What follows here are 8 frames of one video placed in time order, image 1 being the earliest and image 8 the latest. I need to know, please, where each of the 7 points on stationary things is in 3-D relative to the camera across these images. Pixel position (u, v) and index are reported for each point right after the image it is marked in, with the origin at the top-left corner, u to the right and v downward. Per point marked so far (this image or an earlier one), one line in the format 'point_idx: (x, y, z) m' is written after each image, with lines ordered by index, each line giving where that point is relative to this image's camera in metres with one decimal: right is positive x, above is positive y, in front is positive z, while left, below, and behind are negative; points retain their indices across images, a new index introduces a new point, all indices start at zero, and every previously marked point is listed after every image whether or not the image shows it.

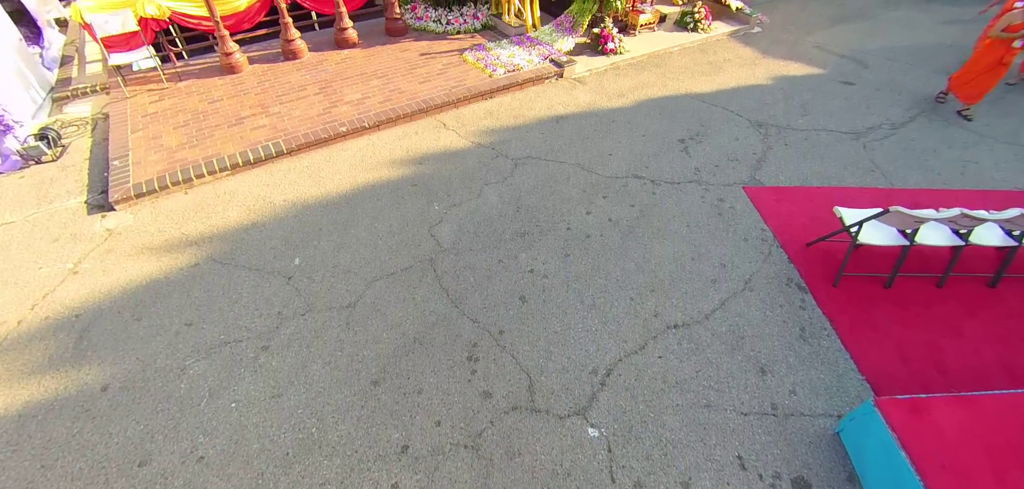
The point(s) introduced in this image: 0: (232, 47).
0: (-3.3, +2.3, +5.1) m
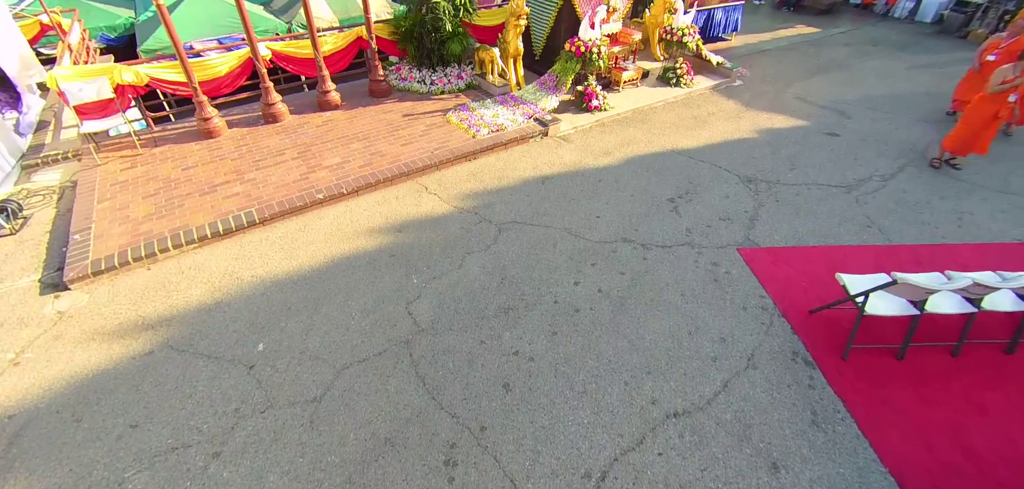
0: (-3.5, +1.5, +5.0) m
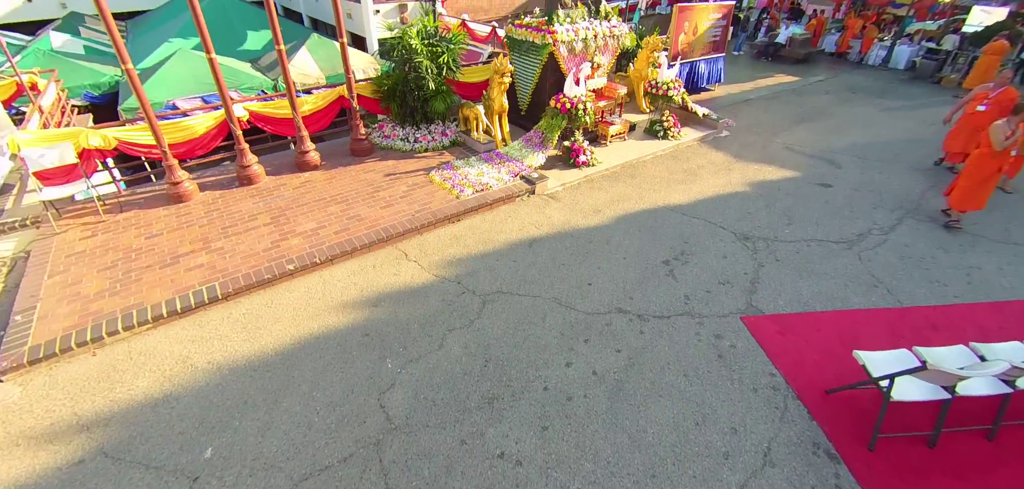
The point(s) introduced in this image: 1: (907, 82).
0: (-3.6, +0.8, +4.8) m
1: (+10.6, +4.4, +11.7) m
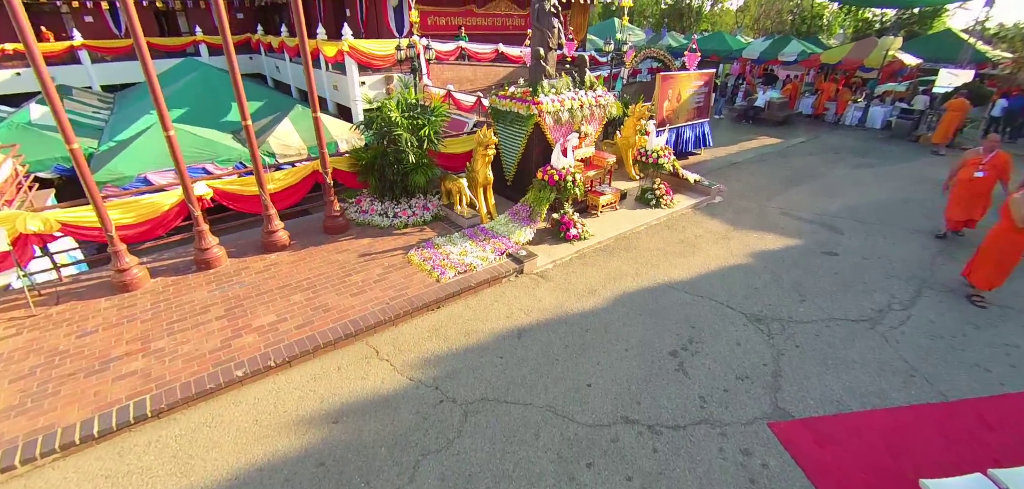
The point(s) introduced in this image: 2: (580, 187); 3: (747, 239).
0: (-3.8, -0.2, +4.3) m
1: (+10.2, +2.8, +12.0) m
2: (+0.8, +0.7, +5.1) m
3: (+3.0, +0.1, +5.5) m
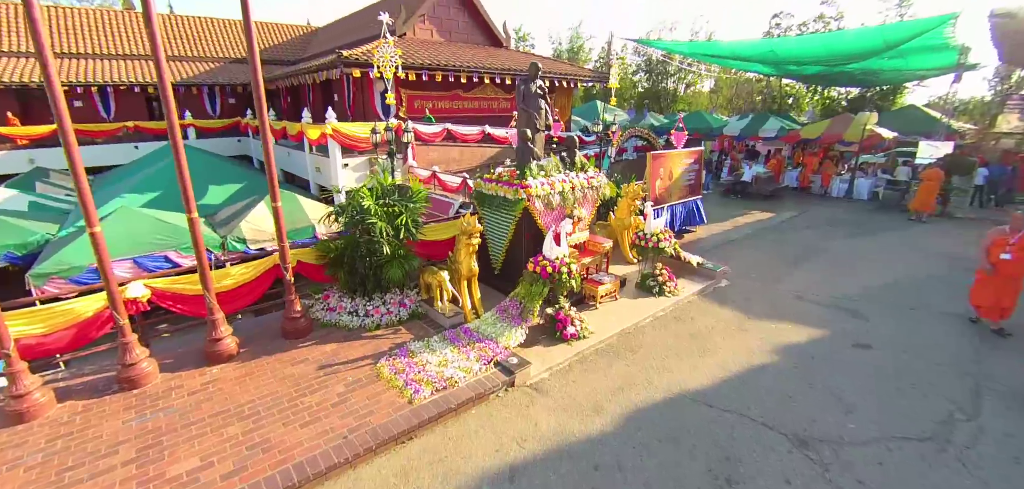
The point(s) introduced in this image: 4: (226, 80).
0: (-3.9, -1.1, +3.5) m
1: (+9.9, +0.9, +11.9) m
2: (+0.7, -0.3, +4.5) m
3: (+2.9, -1.0, +4.9) m
4: (-11.5, +6.7, +17.7) m
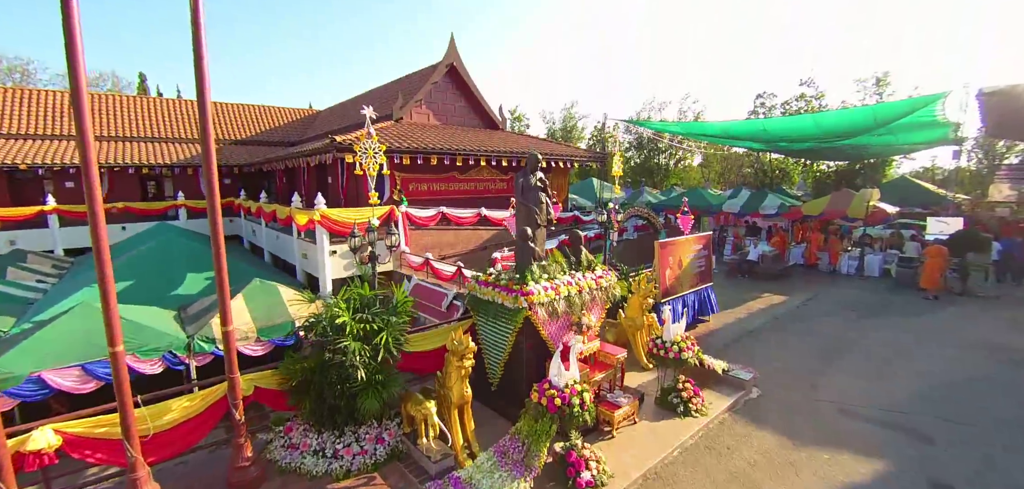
0: (-3.8, -2.1, +2.6) m
1: (+9.9, -1.2, +11.3) m
2: (+0.7, -1.4, +3.8) m
3: (+2.9, -2.0, +4.1) m
4: (-11.7, +3.4, +17.7) m
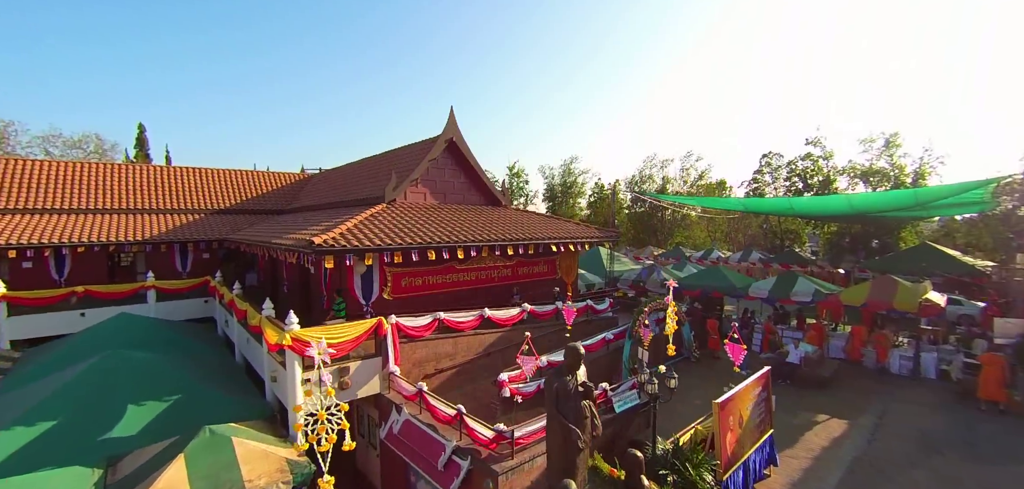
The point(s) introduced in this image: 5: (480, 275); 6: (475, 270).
0: (-3.6, -3.6, +0.8) m
1: (+10.0, -3.6, +9.7) m
2: (+0.9, -3.1, +2.1) m
3: (+3.1, -3.7, +2.4) m
4: (-11.6, +0.4, +16.3) m
5: (-0.8, -0.8, +11.7) m
6: (-0.9, -0.7, +11.6) m
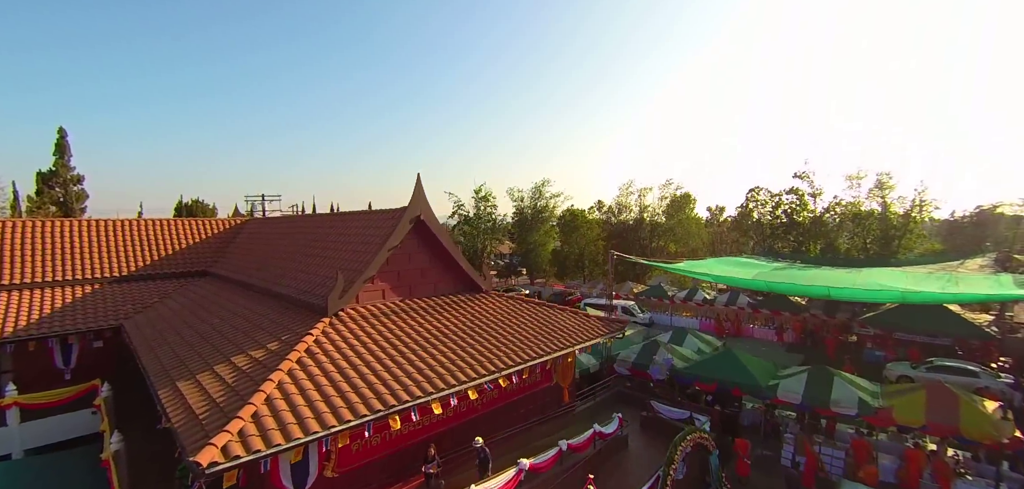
0: (-2.8, -6.2, -2.2) m
1: (+10.0, -6.0, +7.8) m
2: (+1.5, -5.6, -0.6) m
3: (+3.7, -6.3, -0.1) m
4: (-12.1, -2.4, +12.6) m
5: (-1.0, -3.4, +8.9) m
6: (-1.1, -3.3, +8.7) m
